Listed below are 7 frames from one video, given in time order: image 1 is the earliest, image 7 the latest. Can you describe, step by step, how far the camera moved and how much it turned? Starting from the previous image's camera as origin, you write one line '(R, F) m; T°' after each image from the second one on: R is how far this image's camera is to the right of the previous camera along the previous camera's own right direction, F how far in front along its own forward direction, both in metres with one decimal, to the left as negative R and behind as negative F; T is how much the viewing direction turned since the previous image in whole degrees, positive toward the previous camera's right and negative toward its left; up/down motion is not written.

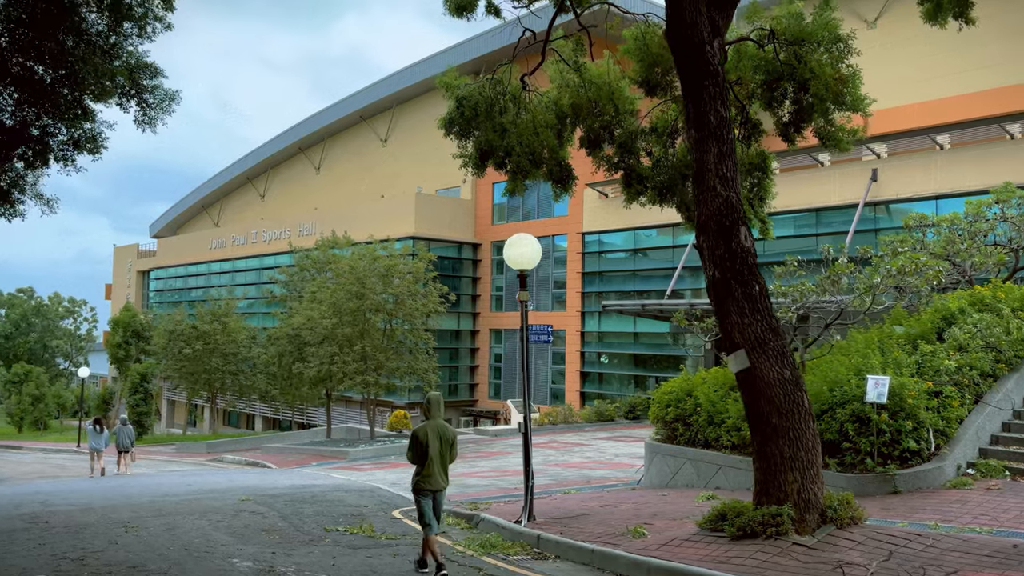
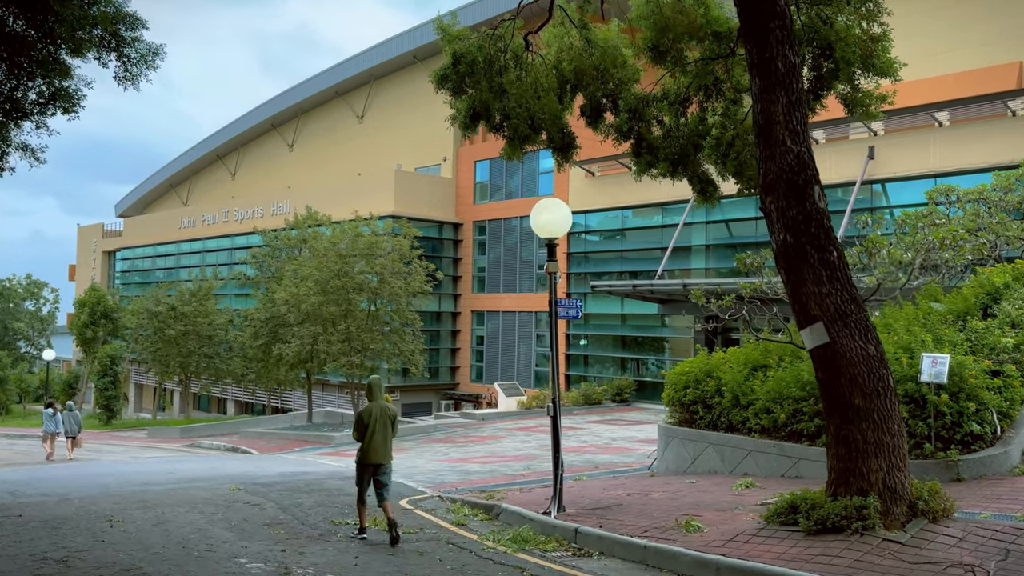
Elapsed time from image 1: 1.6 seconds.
(-0.6, +0.8) m; +2°
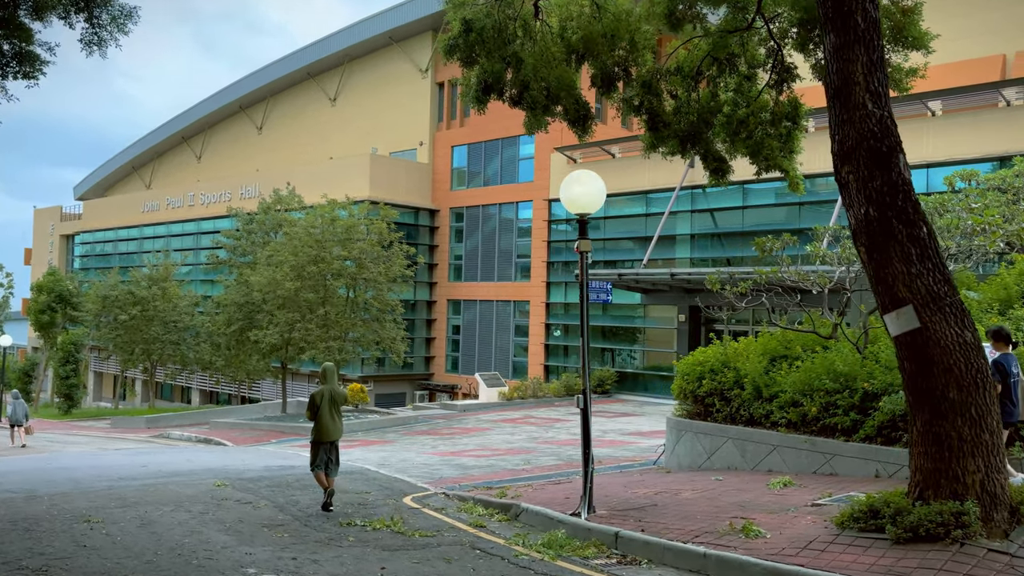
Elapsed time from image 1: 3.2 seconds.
(-0.6, +0.8) m; +2°
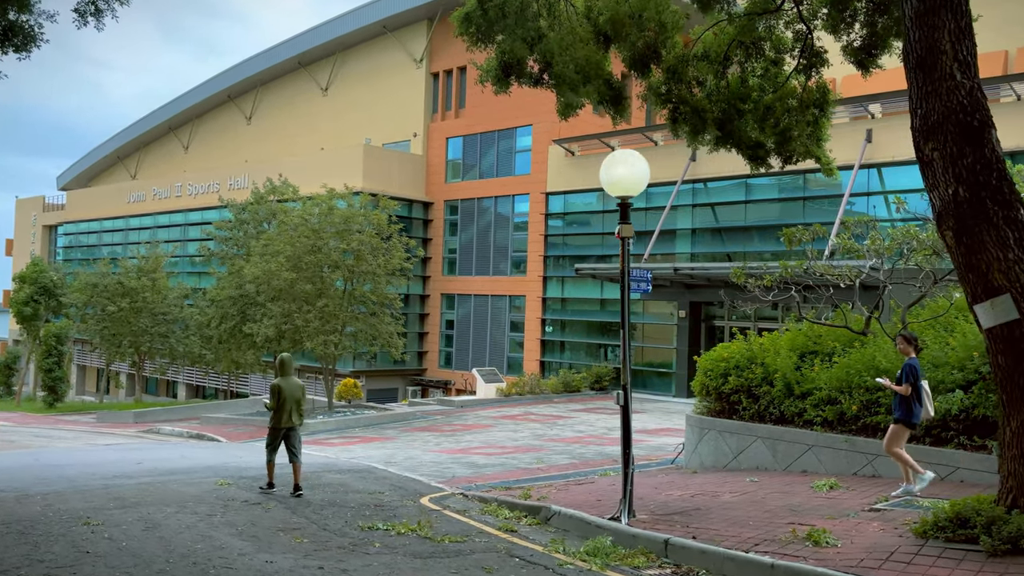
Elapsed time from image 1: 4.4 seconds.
(-0.5, +0.5) m; +1°
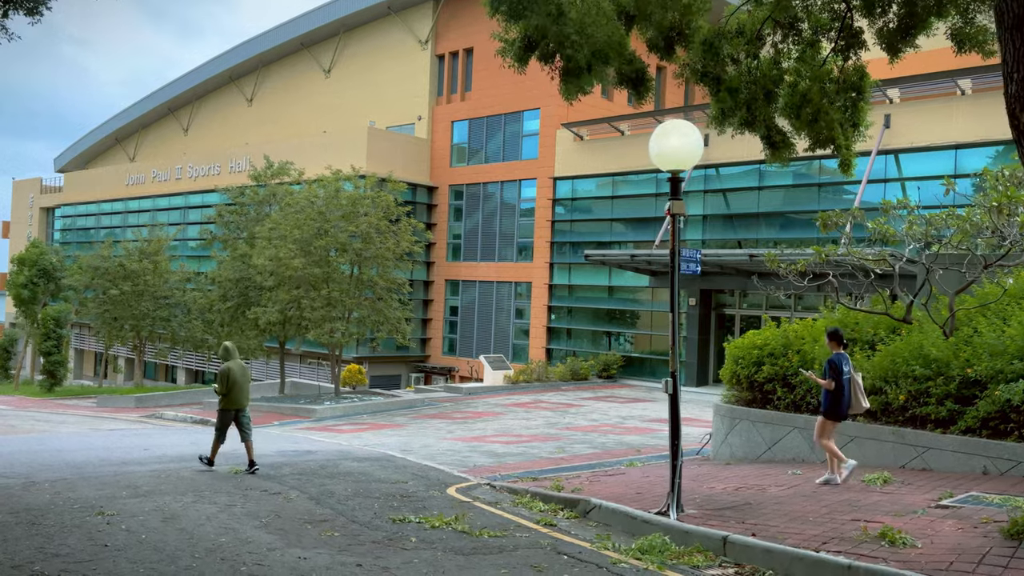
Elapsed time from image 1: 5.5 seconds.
(-0.4, +0.4) m; 0°
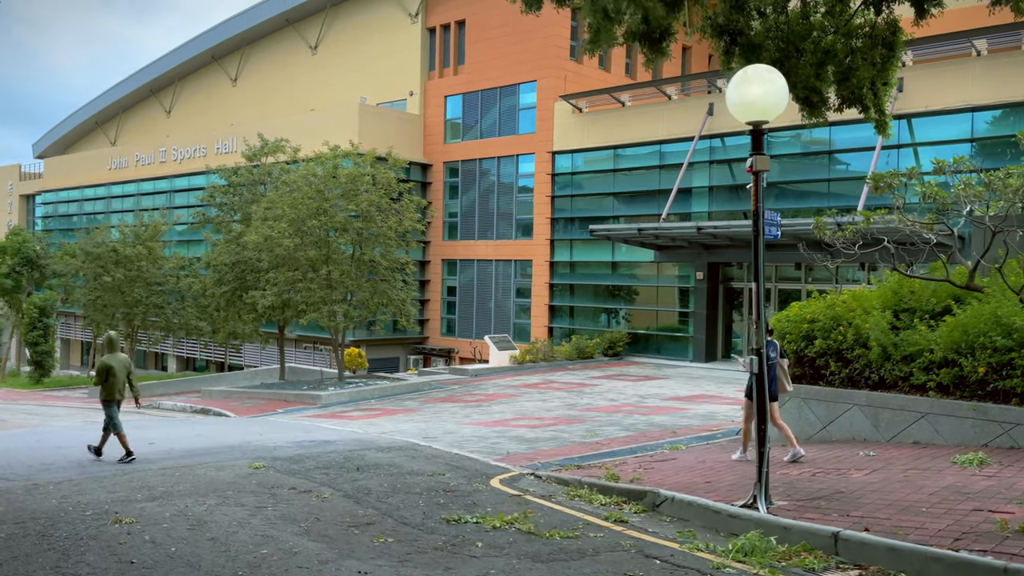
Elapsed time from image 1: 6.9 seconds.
(-0.6, +0.8) m; +1°
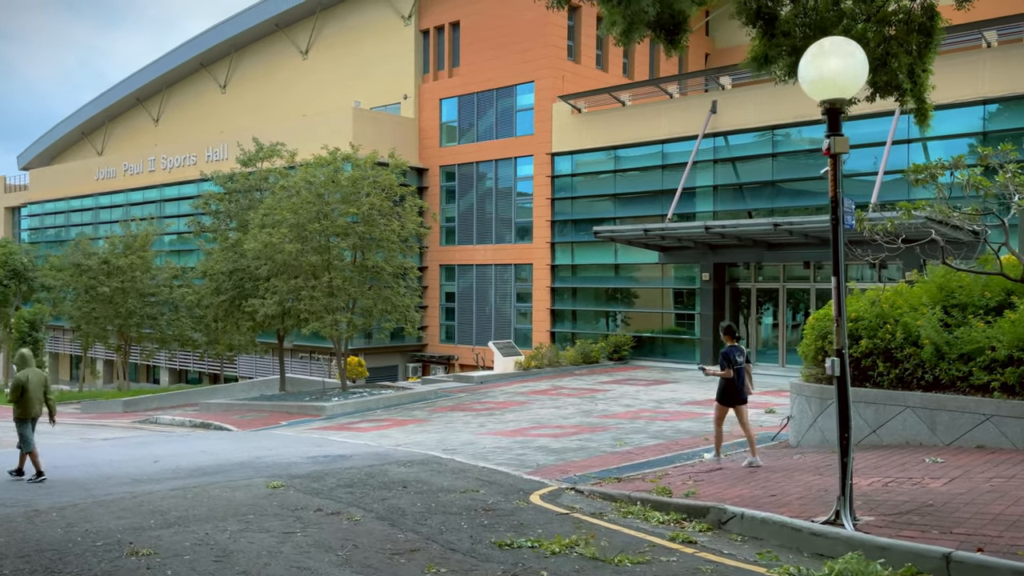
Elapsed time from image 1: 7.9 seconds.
(-0.5, +0.6) m; +1°
